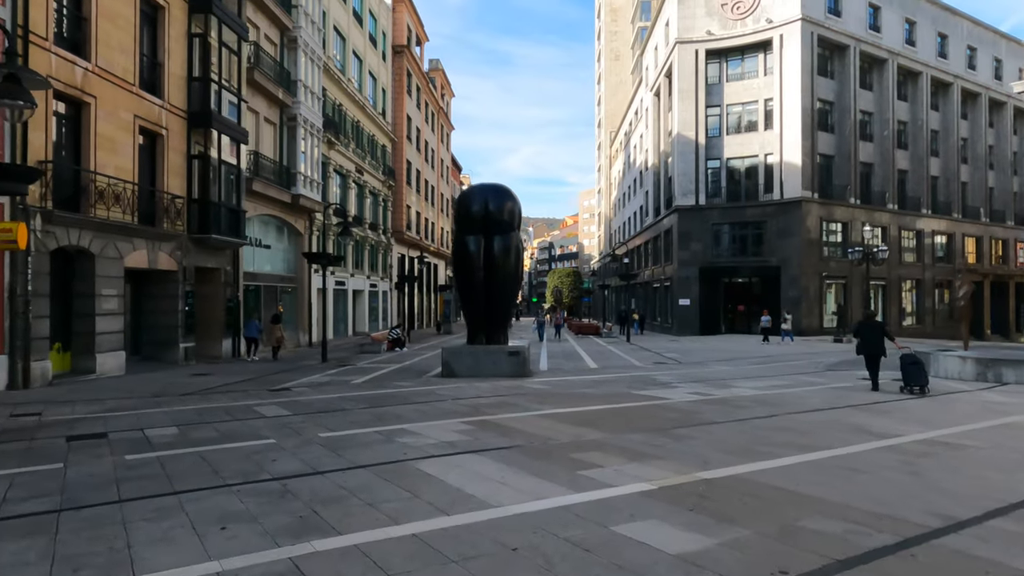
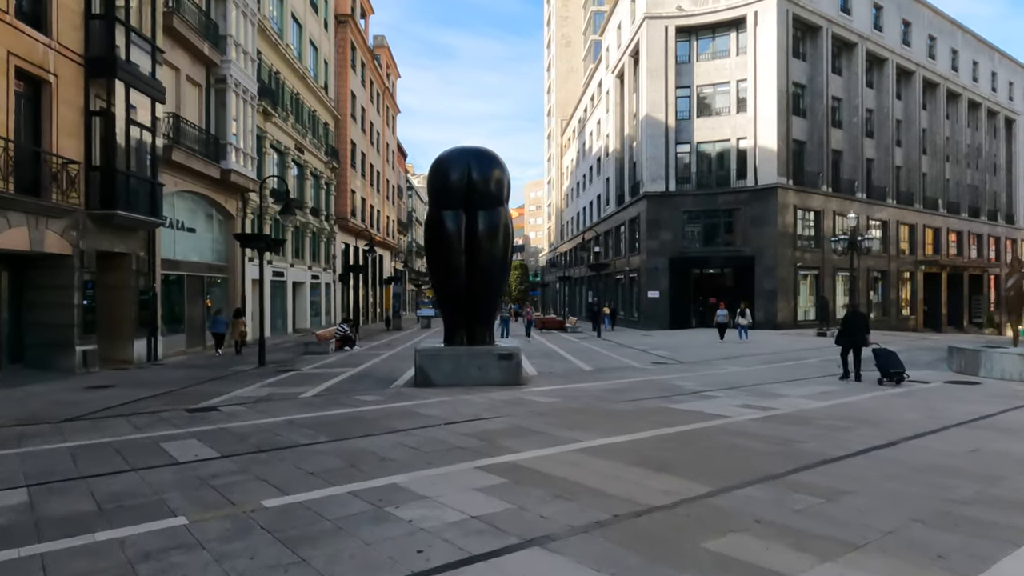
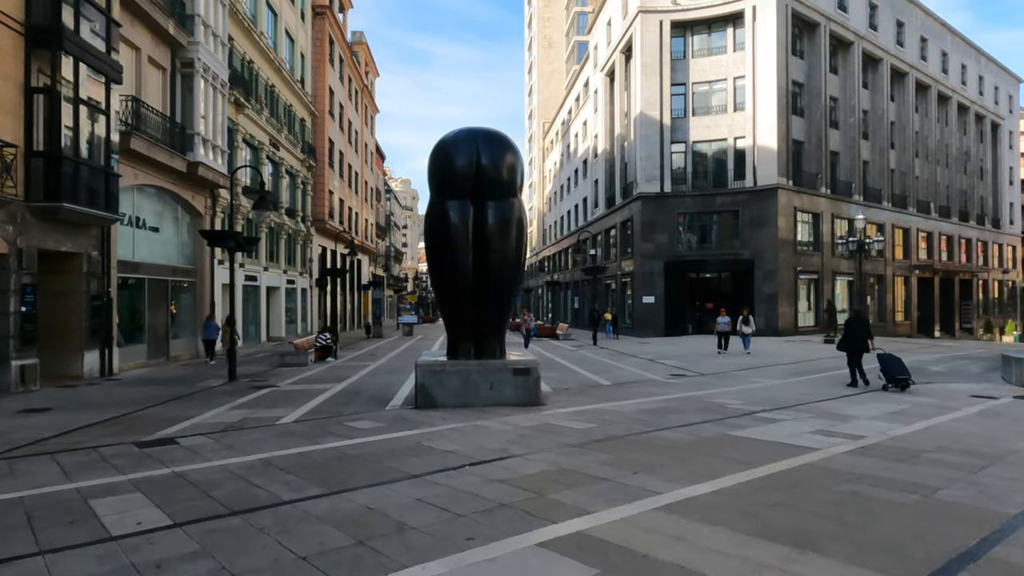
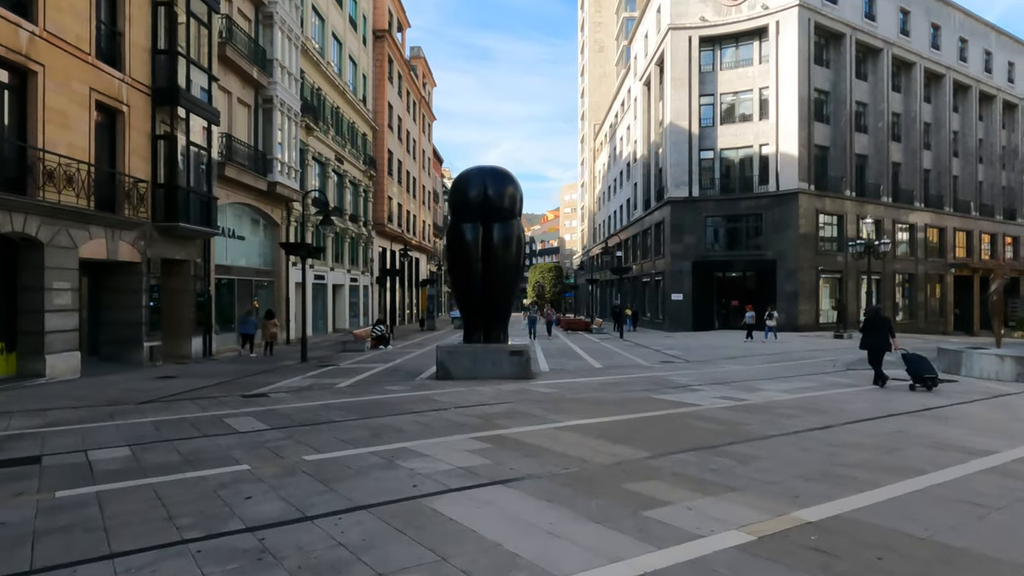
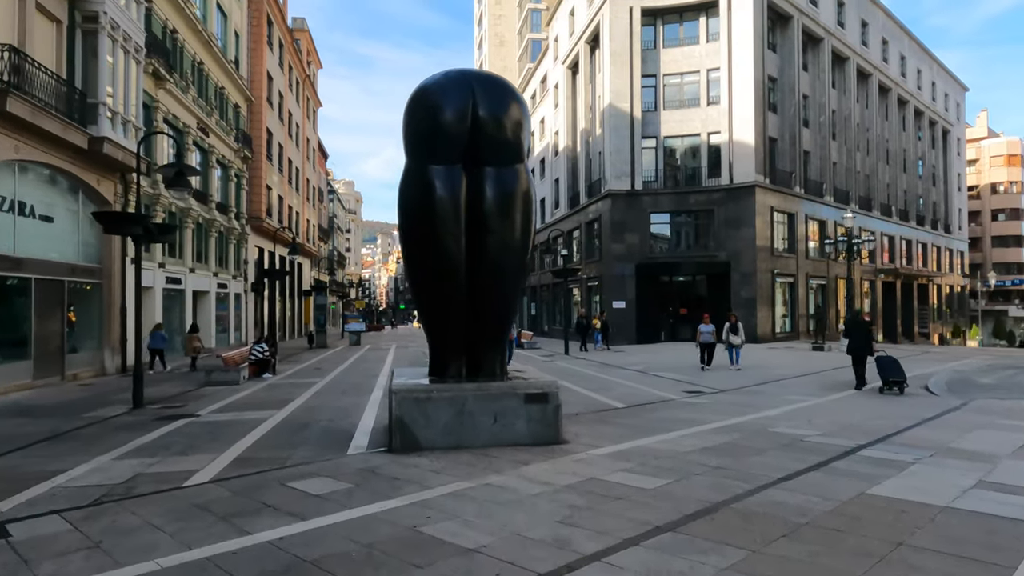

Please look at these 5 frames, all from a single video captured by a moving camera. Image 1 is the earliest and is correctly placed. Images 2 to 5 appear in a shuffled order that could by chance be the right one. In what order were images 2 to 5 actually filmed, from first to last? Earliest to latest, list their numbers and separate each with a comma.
4, 2, 3, 5
